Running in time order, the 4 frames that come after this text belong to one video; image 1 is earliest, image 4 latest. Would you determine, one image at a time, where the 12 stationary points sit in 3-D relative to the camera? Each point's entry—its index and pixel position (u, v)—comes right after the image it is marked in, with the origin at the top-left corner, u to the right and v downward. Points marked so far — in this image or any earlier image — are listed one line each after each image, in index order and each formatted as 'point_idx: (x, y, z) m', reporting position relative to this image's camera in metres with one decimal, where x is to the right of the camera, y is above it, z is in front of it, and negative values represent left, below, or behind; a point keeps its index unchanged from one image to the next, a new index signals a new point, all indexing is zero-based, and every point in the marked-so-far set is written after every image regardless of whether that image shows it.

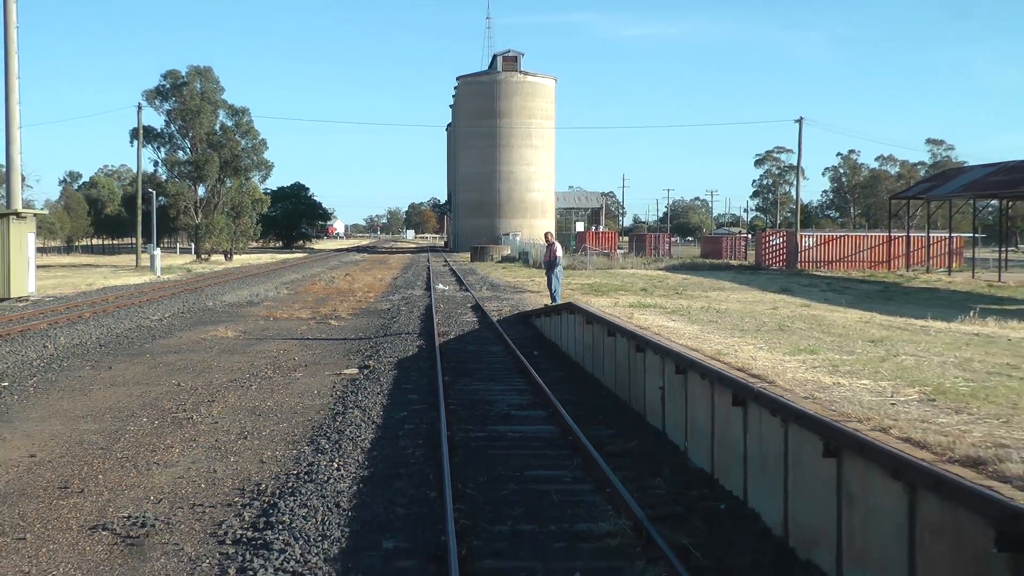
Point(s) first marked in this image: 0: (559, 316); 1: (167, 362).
0: (+0.9, -0.5, +16.6) m
1: (-6.3, -1.3, +16.0) m
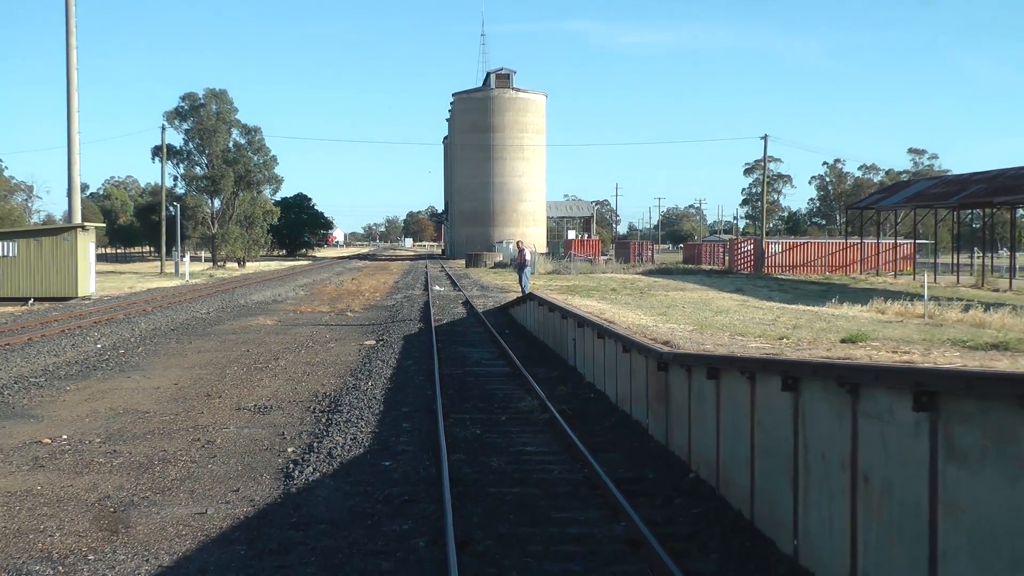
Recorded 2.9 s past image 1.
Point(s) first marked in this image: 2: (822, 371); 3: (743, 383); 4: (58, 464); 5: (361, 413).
0: (+0.3, -0.4, +22.0) m
1: (-6.9, -1.2, +21.3) m
2: (+1.9, -0.5, +5.3) m
3: (+1.8, -0.7, +6.8) m
4: (-4.8, -1.8, +9.3) m
5: (-2.0, -1.6, +11.3) m
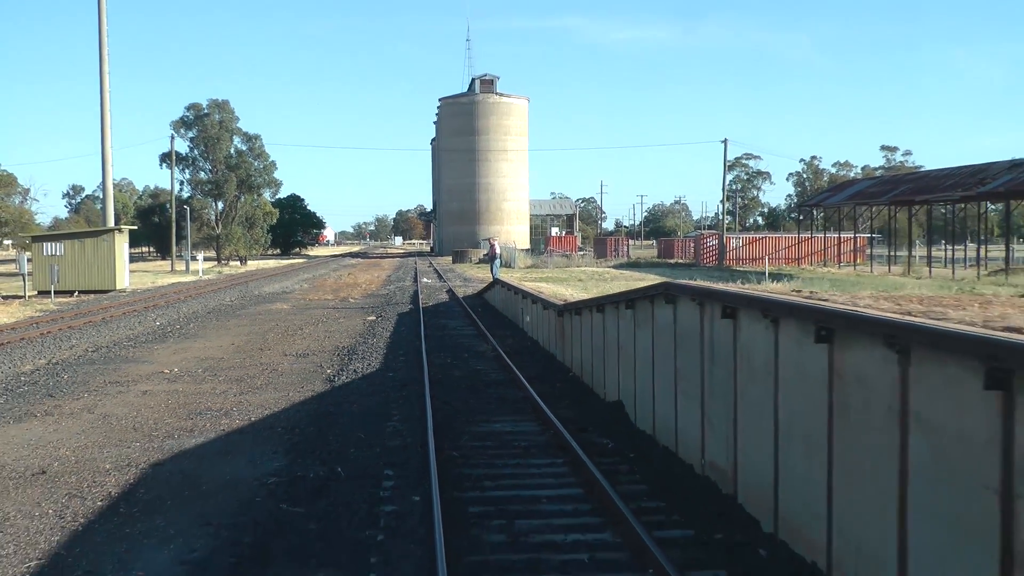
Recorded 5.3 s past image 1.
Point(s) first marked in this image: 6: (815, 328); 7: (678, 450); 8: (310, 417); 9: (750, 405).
0: (-0.6, 0.0, +27.5) m
1: (-7.7, -0.9, +26.7) m
2: (+1.2, -0.2, +10.9) m
3: (+1.1, -0.4, +12.3) m
4: (-5.5, -1.5, +14.8) m
5: (-2.7, -1.3, +16.8) m
6: (+1.9, -0.3, +5.4) m
7: (+1.6, -1.5, +8.2) m
8: (-2.6, -1.6, +11.0) m
9: (+1.8, -0.9, +6.5) m
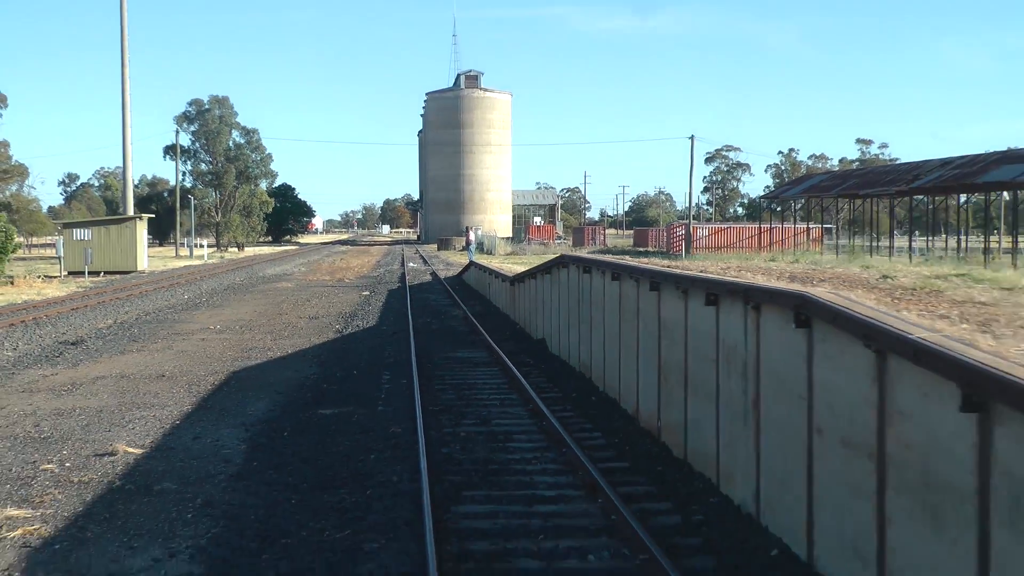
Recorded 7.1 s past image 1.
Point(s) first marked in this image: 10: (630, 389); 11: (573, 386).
0: (-1.6, +0.7, +32.3) m
1: (-8.7, -0.2, +31.4) m
2: (+0.4, +0.3, +15.7) m
3: (+0.3, +0.1, +17.1) m
4: (-6.3, -1.0, +19.5) m
5: (-3.6, -0.7, +21.6) m
6: (+1.2, +0.2, +10.2) m
7: (+0.8, -1.1, +13.1) m
8: (-3.3, -1.1, +15.8) m
9: (+1.1, -0.4, +11.3) m
10: (+1.3, -1.1, +9.7) m
11: (+0.8, -1.3, +11.7) m
